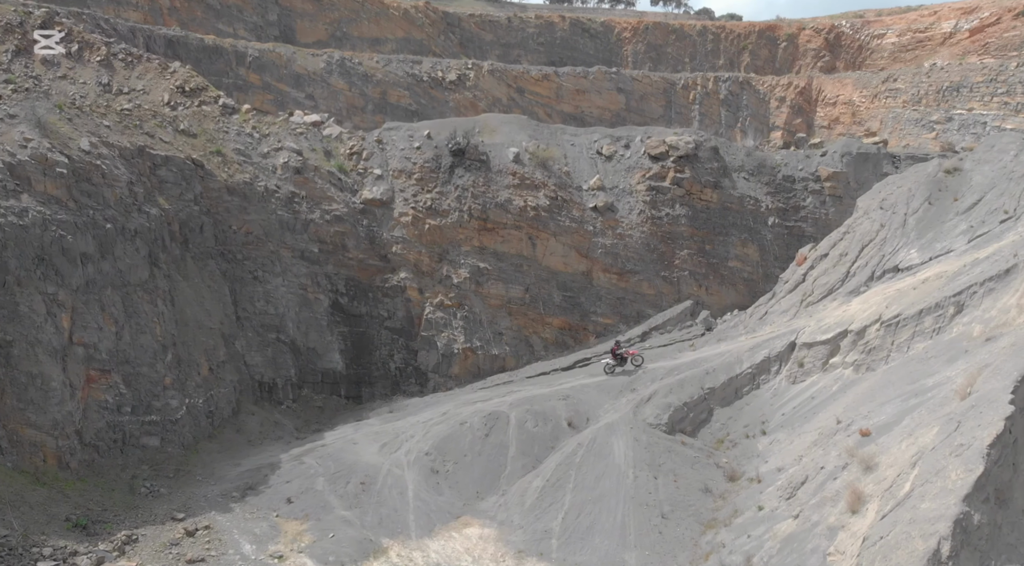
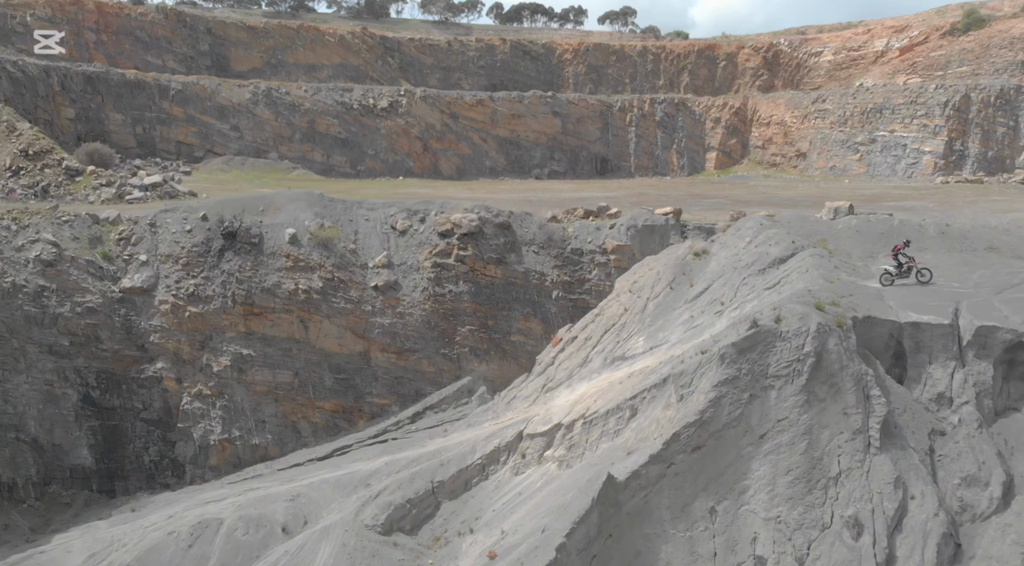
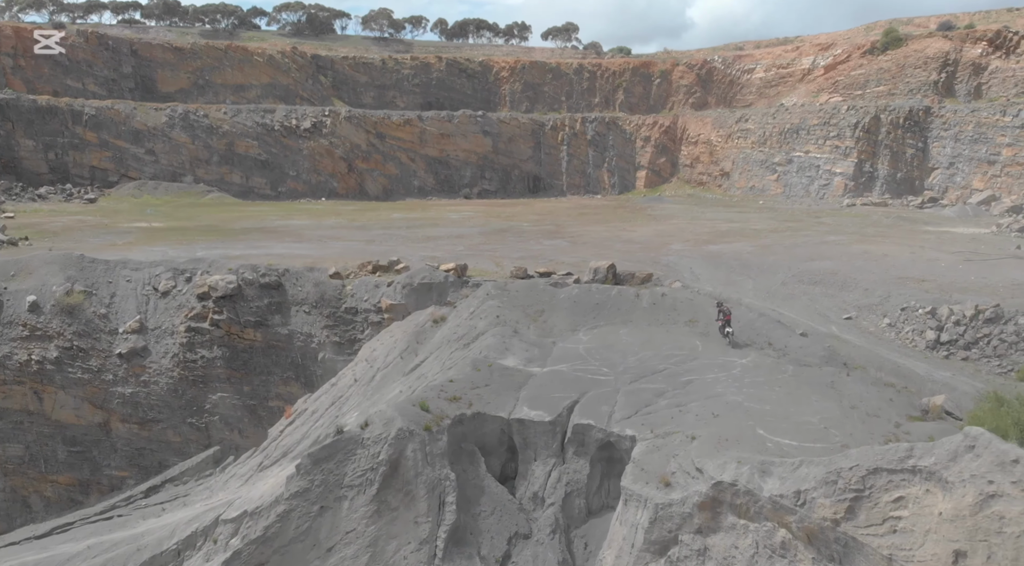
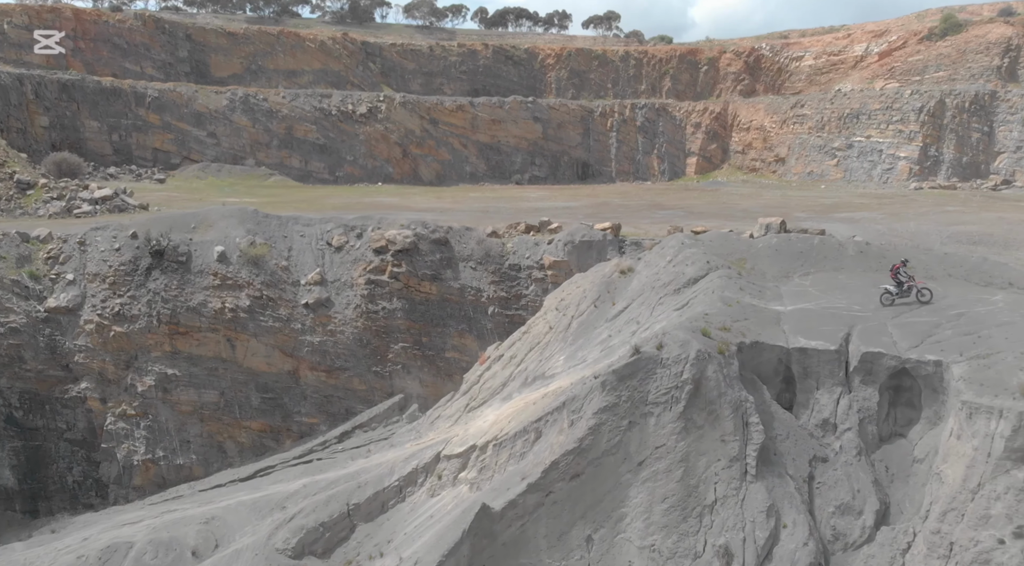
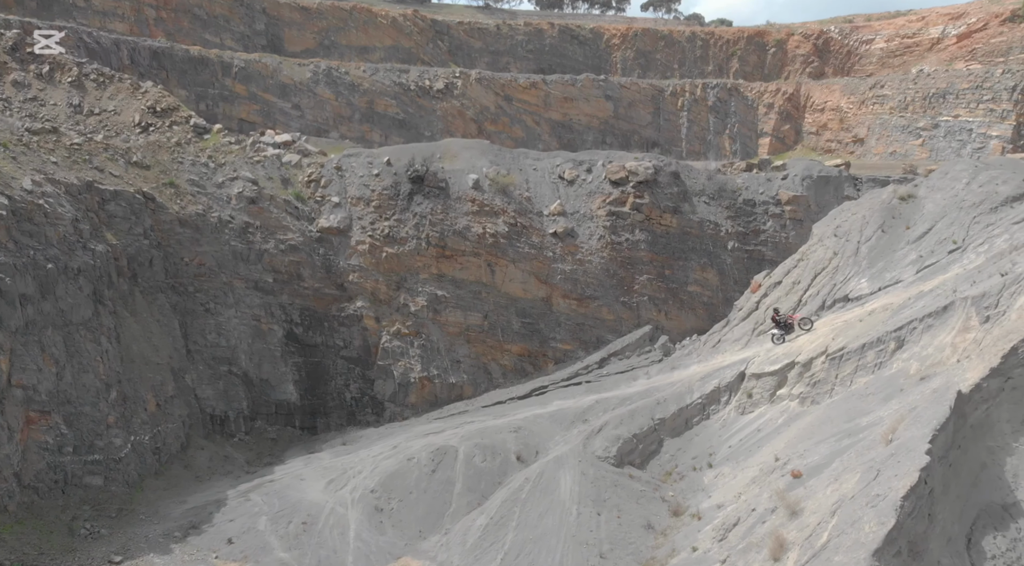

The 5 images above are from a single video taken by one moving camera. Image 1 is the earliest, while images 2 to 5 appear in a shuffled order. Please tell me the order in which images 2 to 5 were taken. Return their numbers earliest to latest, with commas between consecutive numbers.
5, 2, 4, 3
